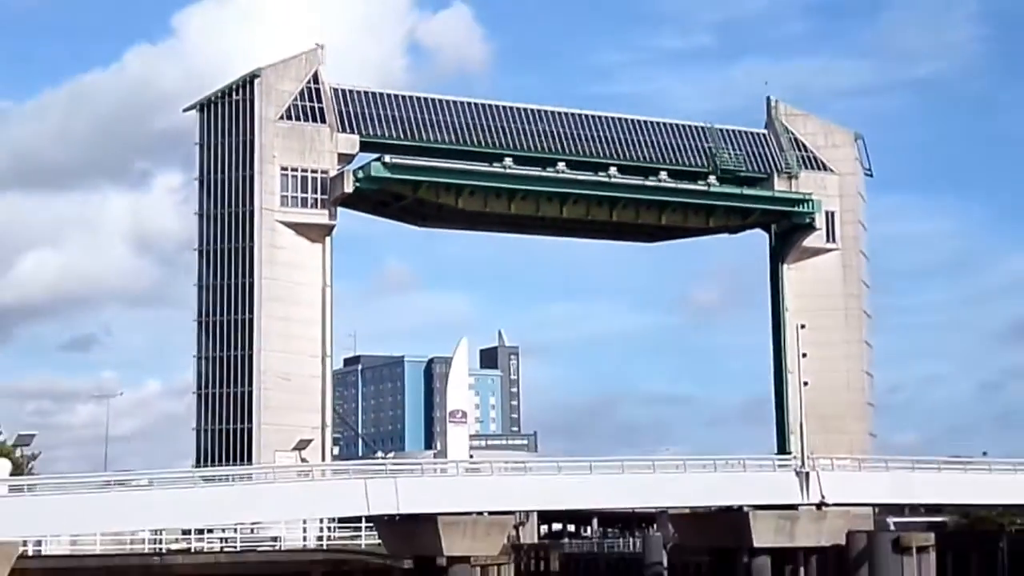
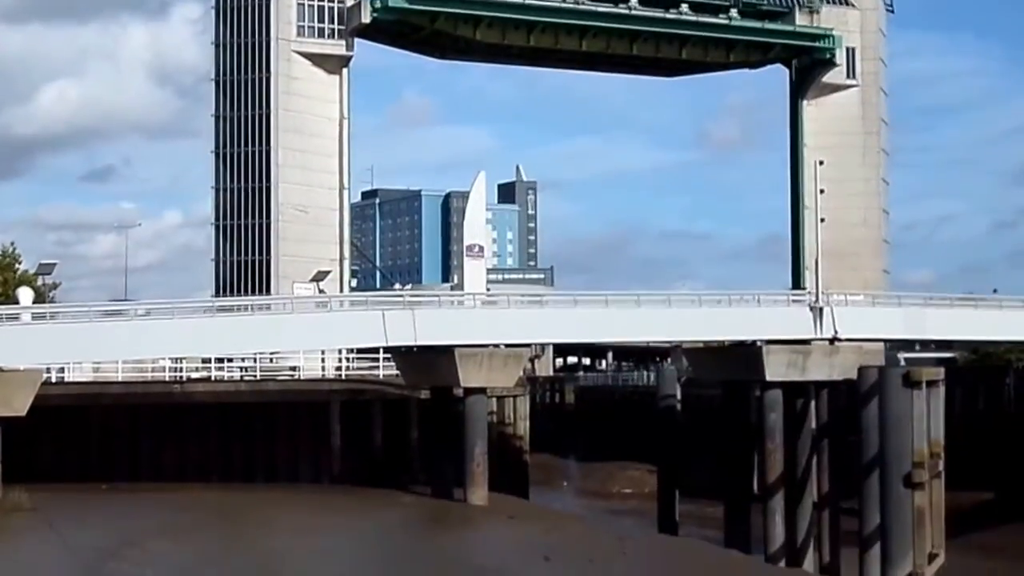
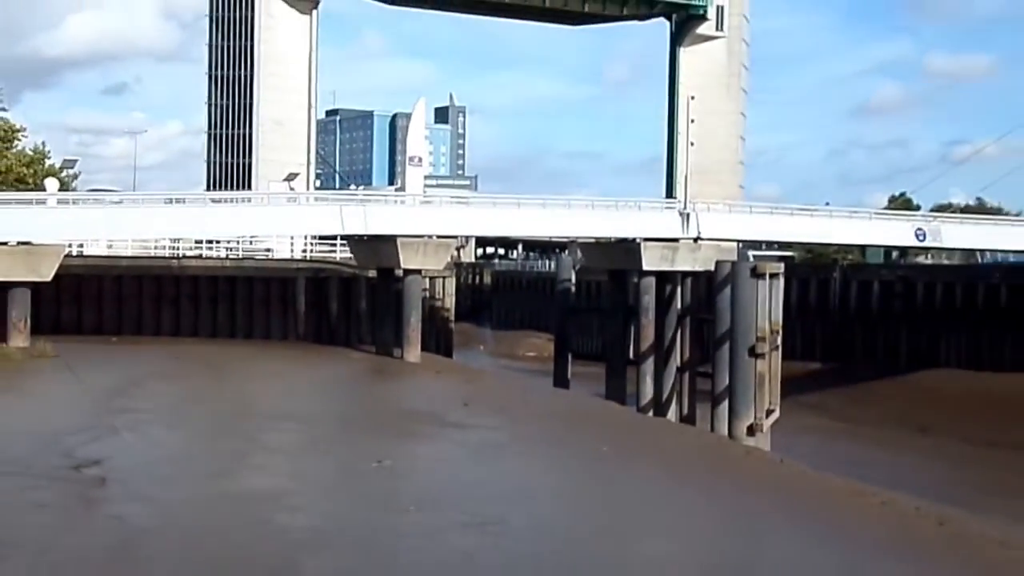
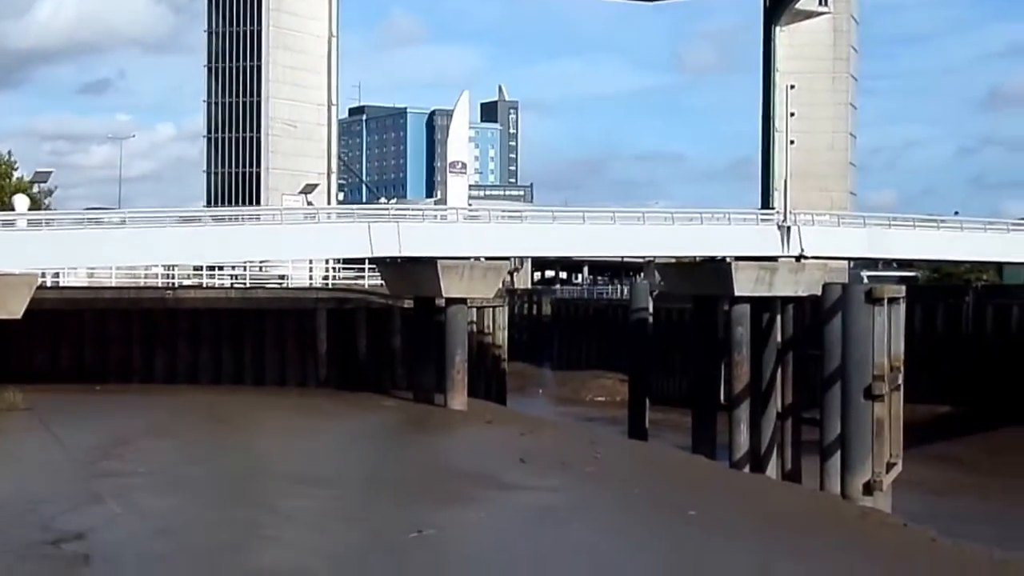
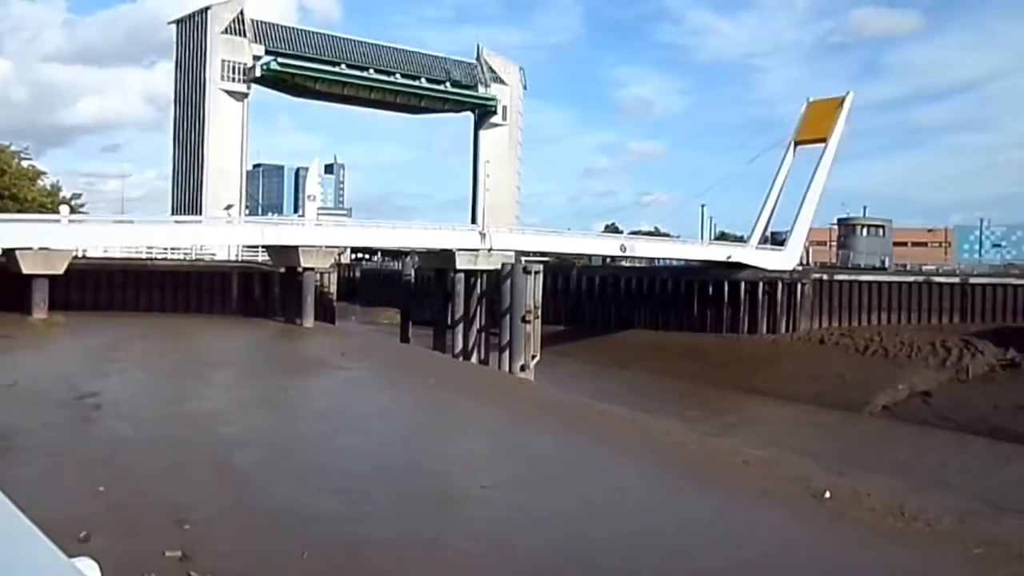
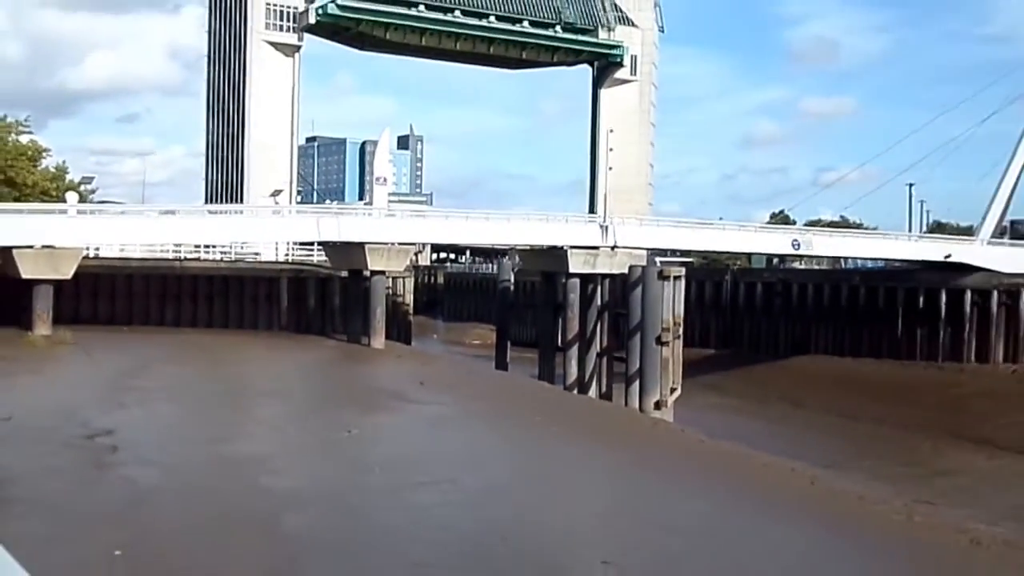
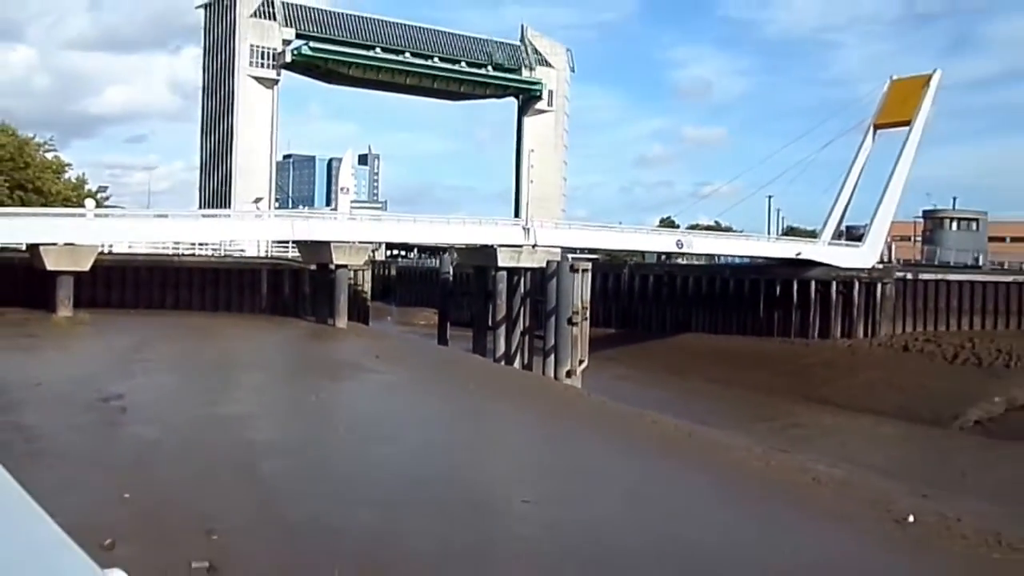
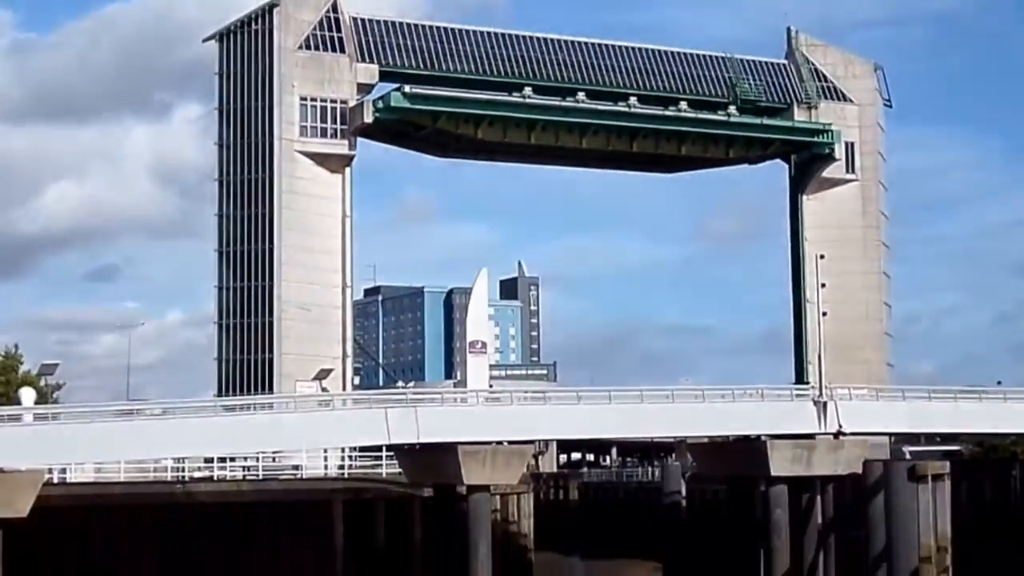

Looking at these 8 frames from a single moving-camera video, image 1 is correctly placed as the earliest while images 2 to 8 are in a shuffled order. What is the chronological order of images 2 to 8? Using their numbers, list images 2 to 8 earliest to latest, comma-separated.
8, 2, 4, 3, 6, 7, 5
